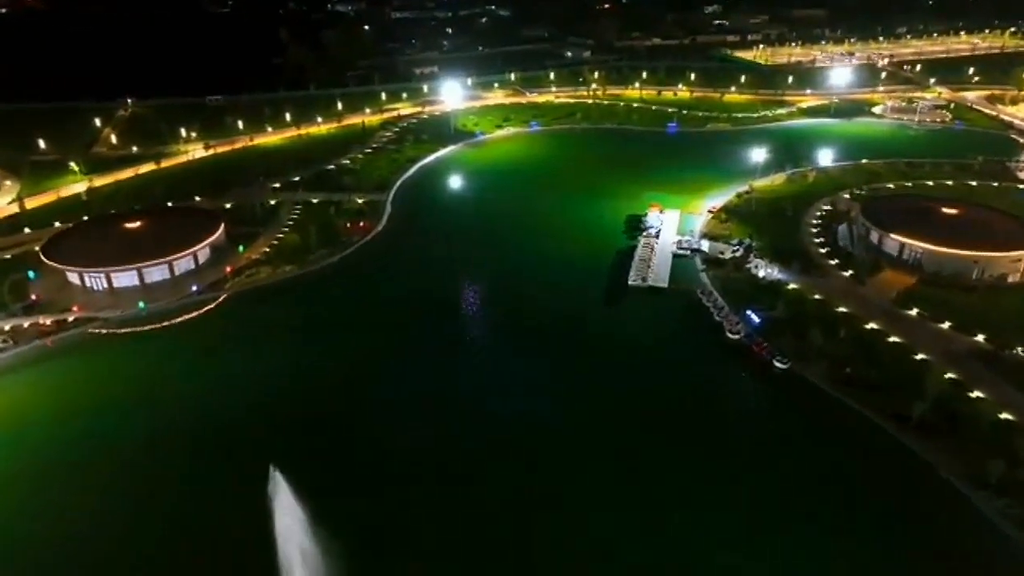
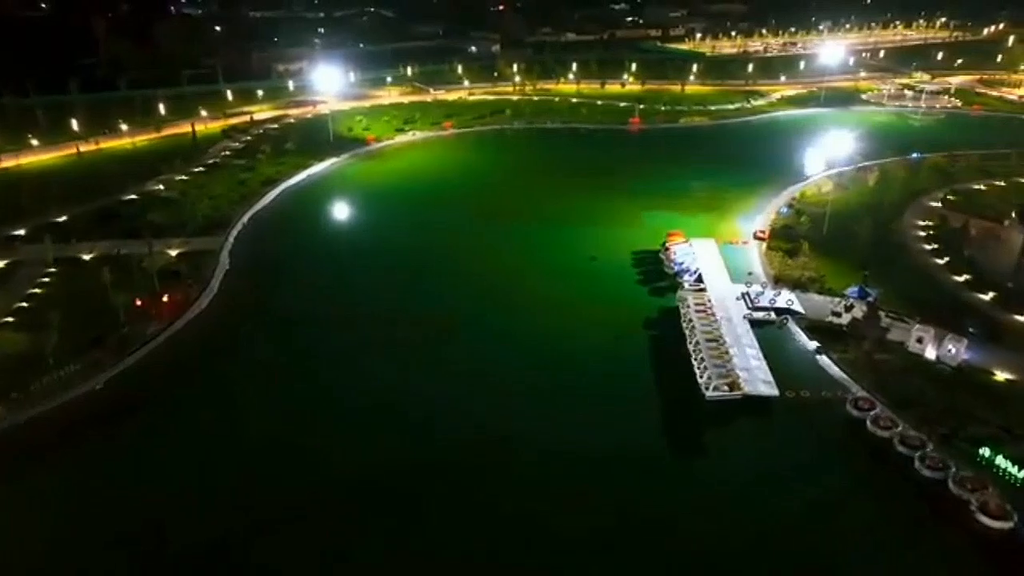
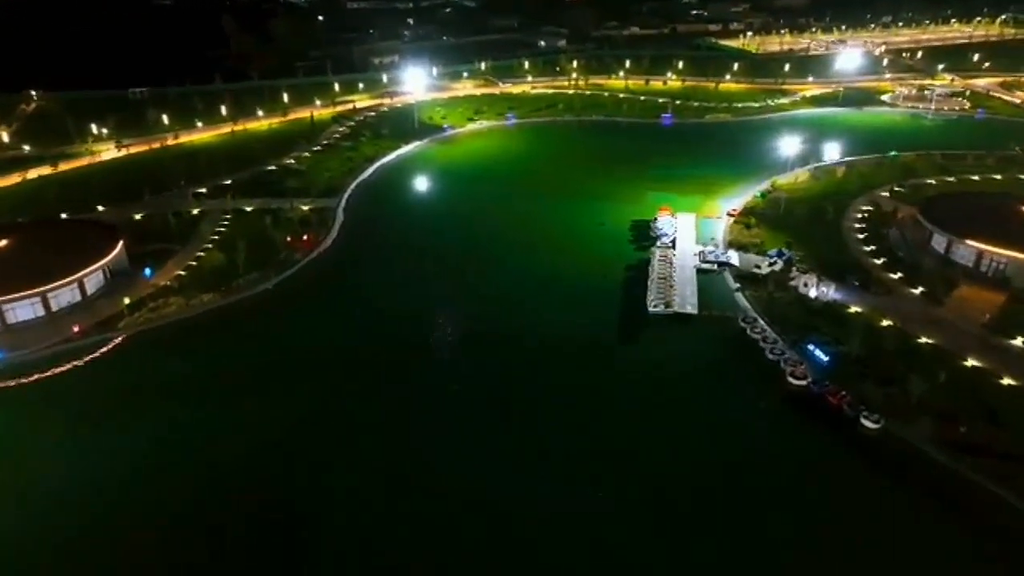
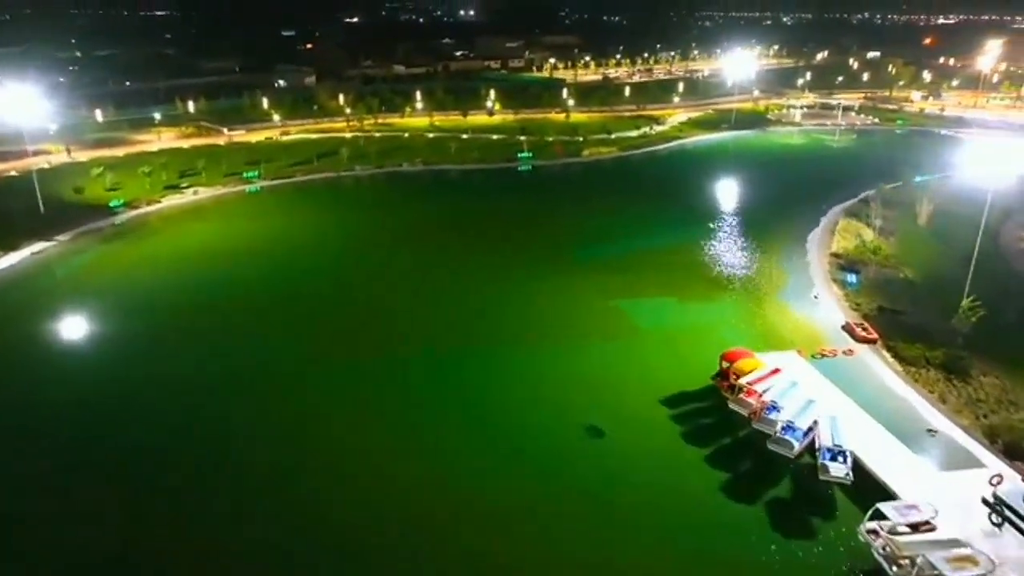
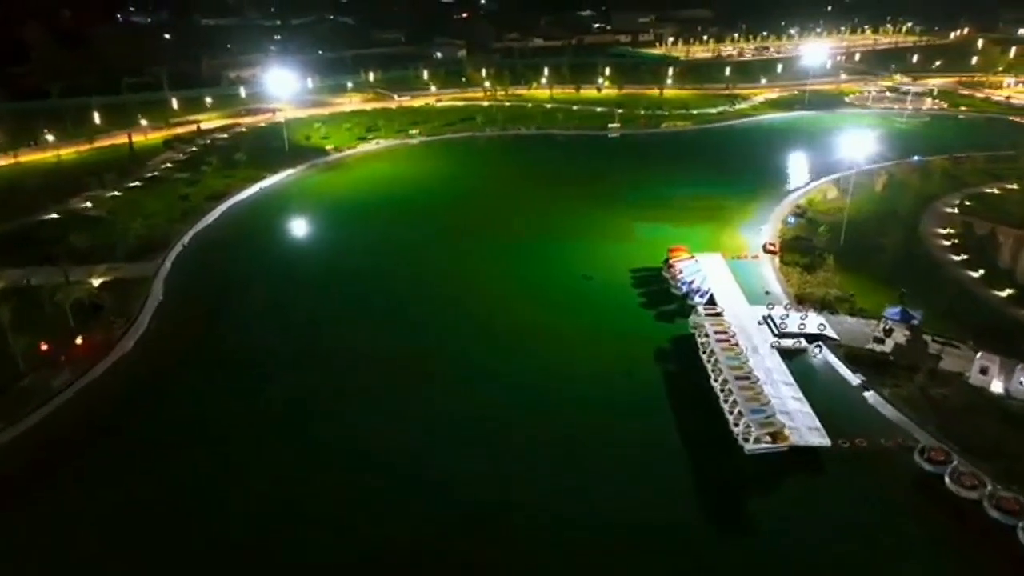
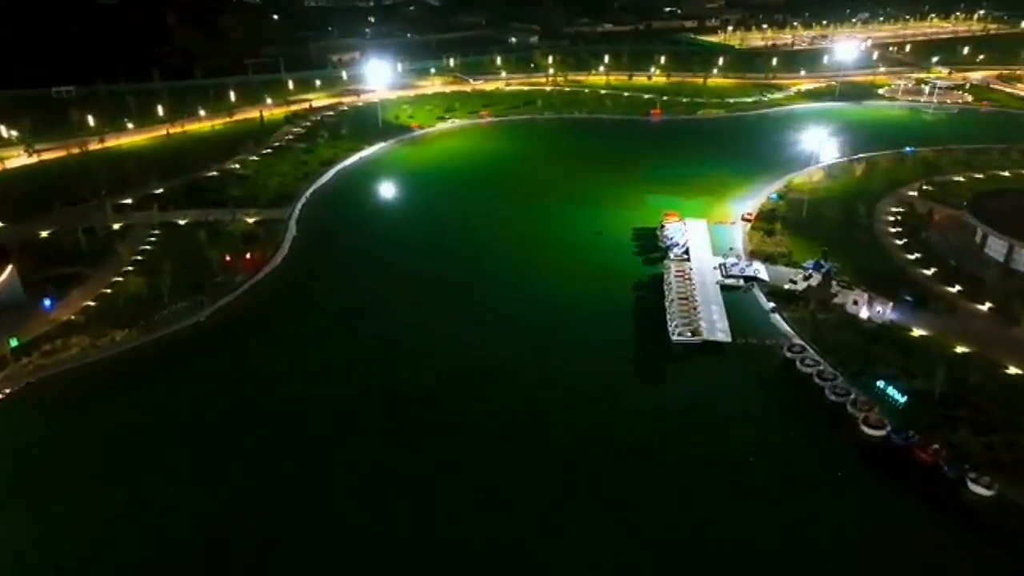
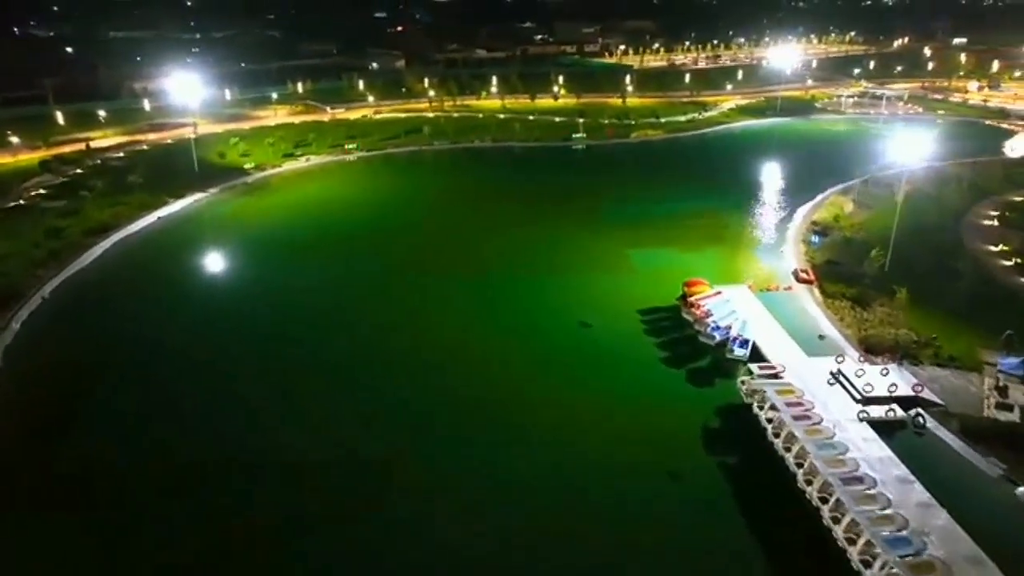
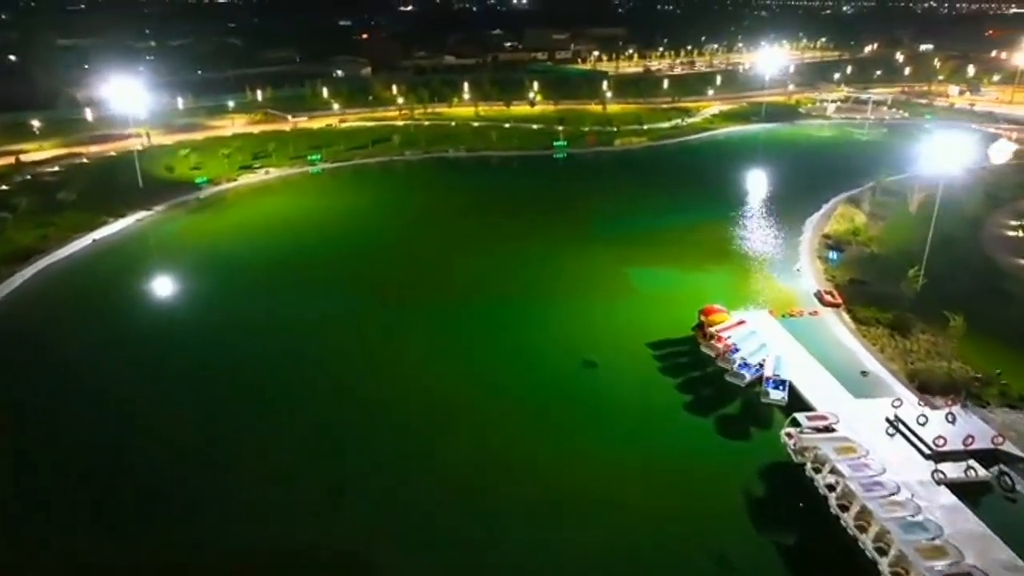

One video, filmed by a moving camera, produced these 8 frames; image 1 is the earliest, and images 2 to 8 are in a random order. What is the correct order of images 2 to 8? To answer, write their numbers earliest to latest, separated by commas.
3, 6, 2, 5, 7, 8, 4
